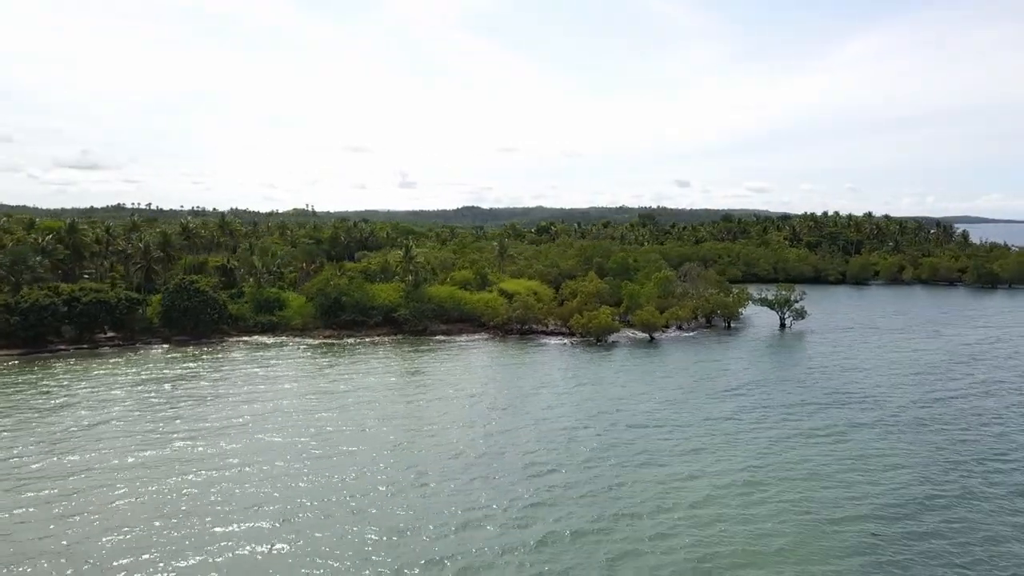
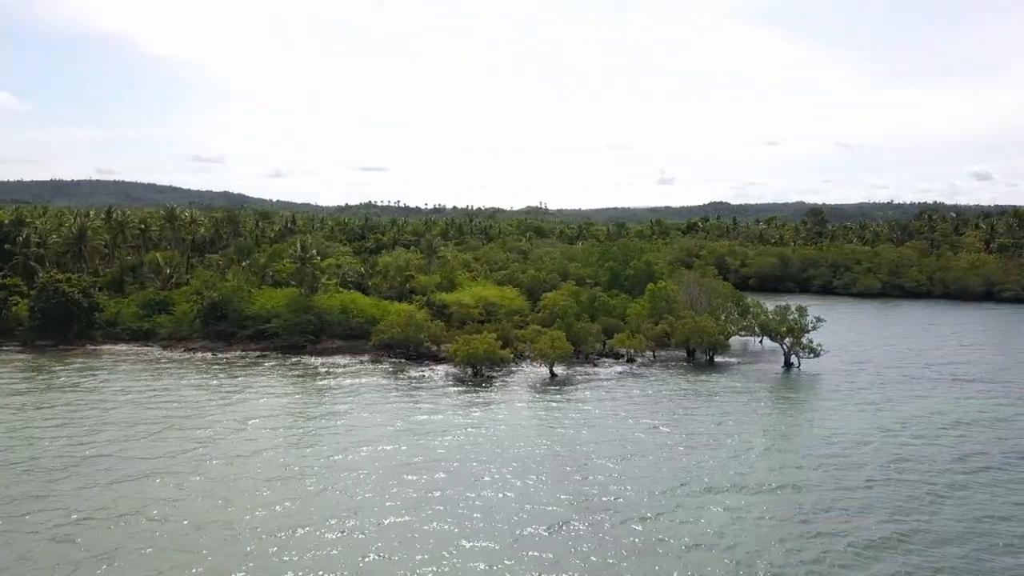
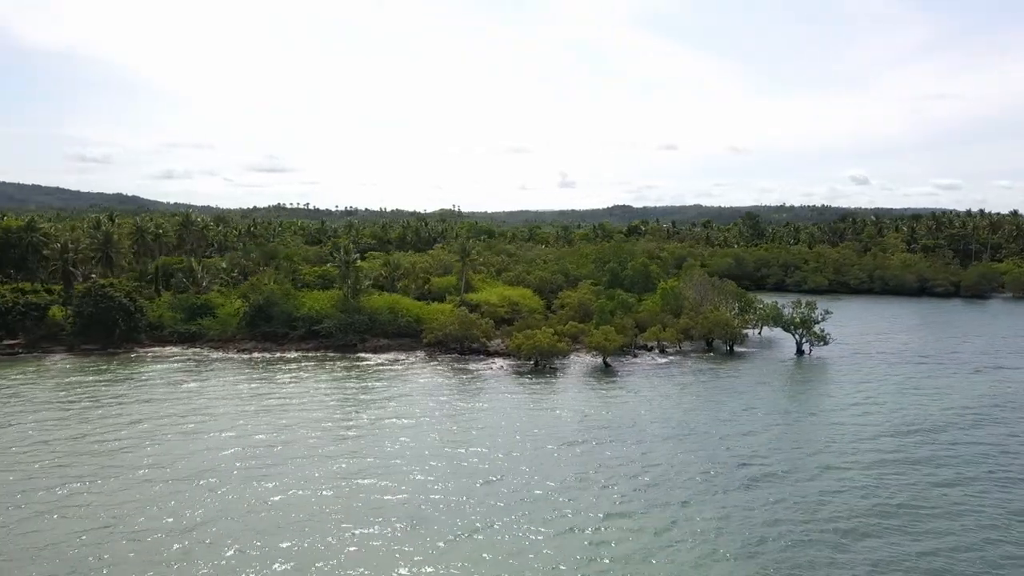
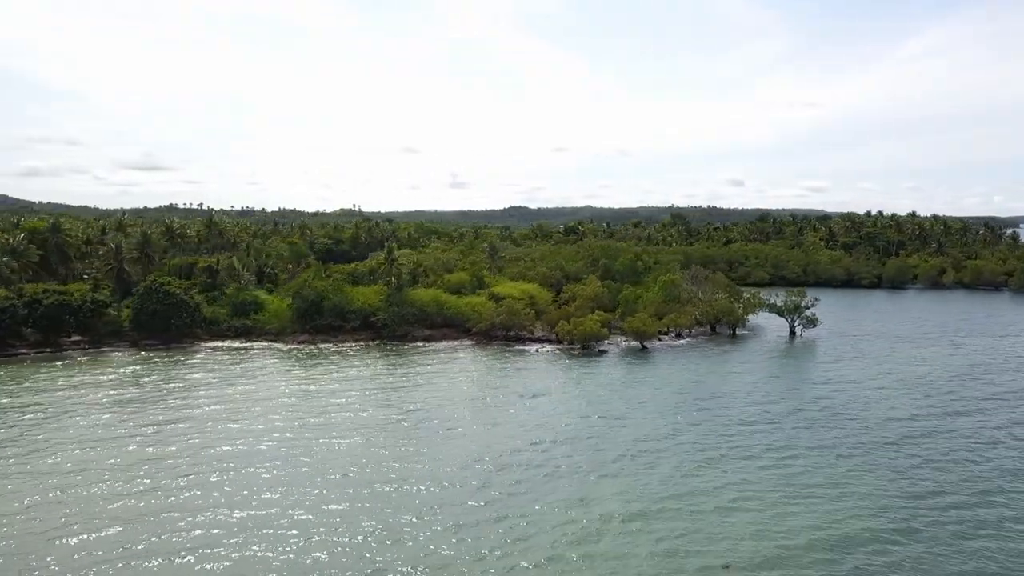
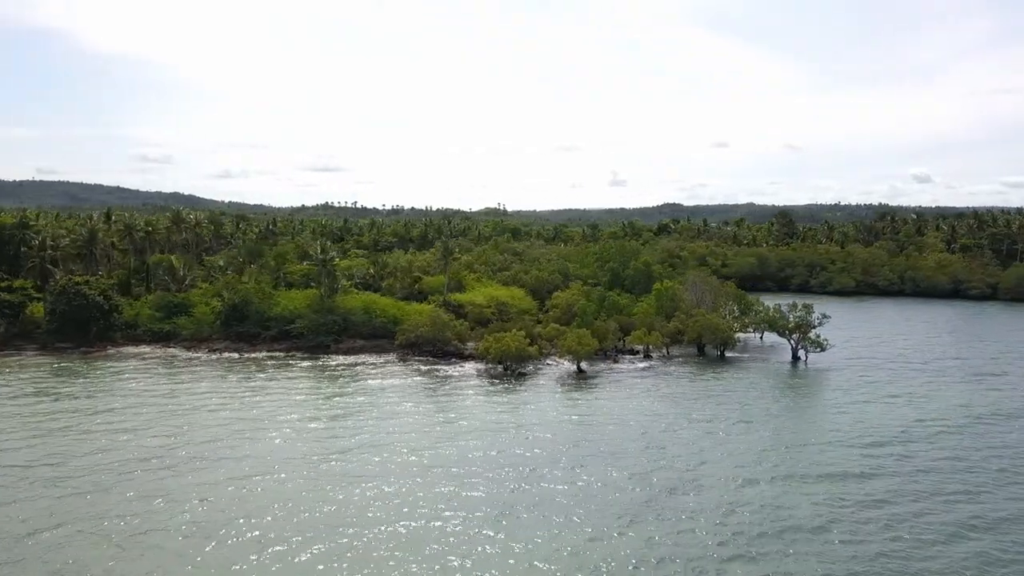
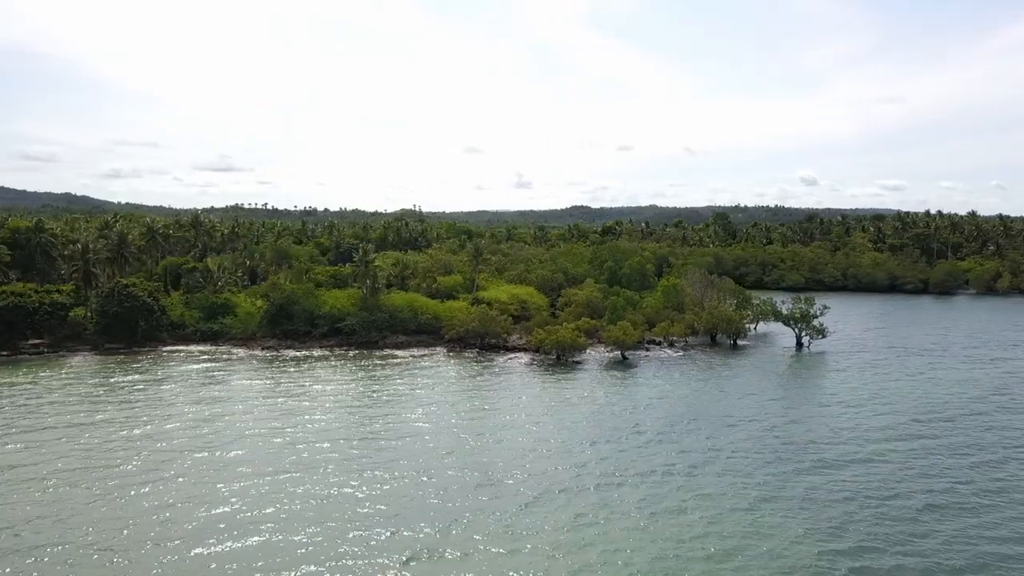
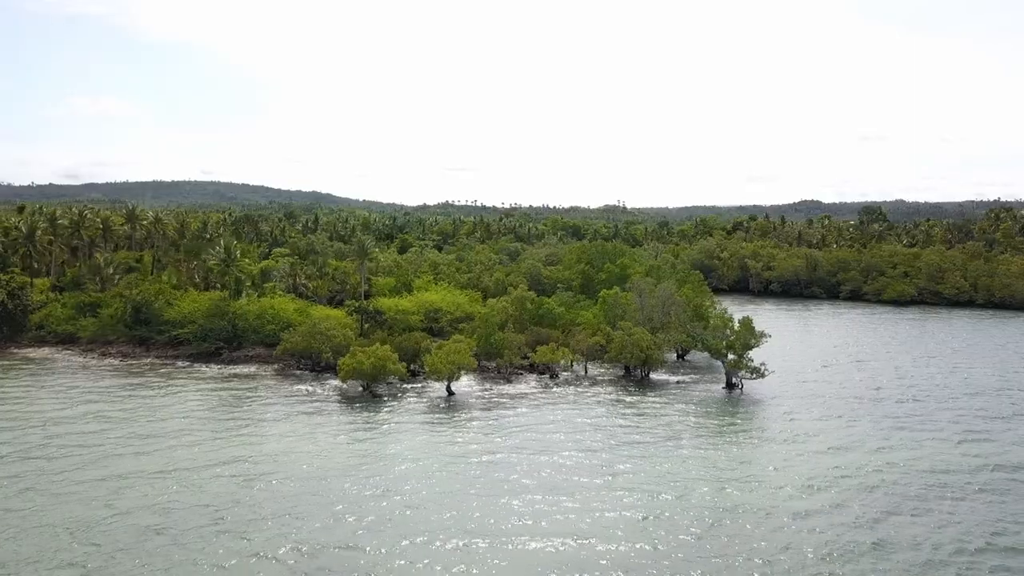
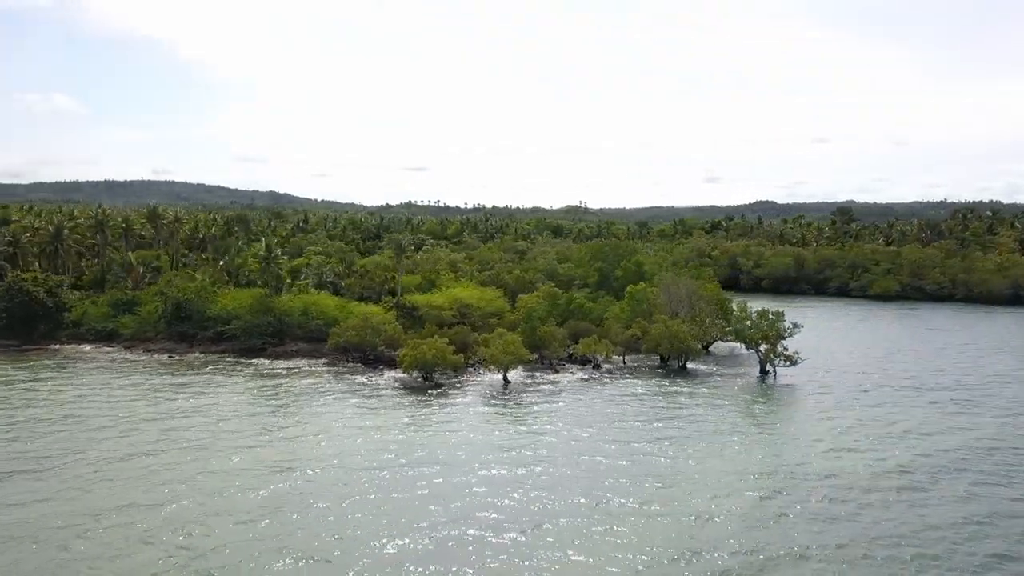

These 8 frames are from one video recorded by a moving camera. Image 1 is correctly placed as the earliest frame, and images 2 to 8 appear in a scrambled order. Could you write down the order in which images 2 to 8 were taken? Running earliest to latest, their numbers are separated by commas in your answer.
4, 6, 3, 5, 2, 8, 7
